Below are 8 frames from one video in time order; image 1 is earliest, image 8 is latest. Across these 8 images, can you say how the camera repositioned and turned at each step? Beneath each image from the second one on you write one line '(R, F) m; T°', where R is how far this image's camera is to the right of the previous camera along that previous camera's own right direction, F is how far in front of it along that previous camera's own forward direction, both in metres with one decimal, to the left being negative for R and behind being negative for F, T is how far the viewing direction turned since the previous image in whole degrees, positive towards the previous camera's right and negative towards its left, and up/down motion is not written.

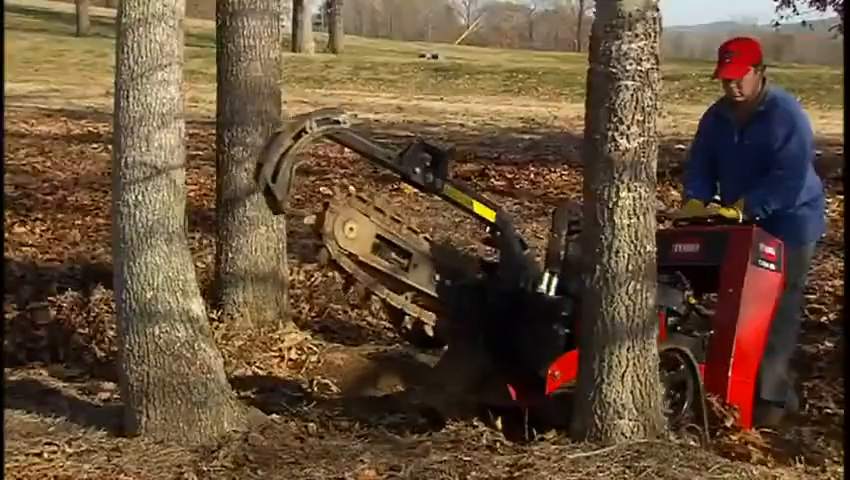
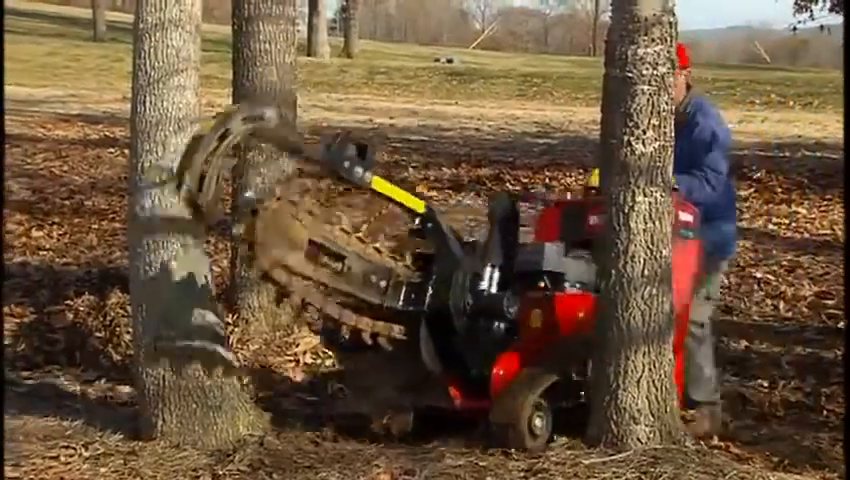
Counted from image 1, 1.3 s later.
(0.0, 0.0) m; -1°
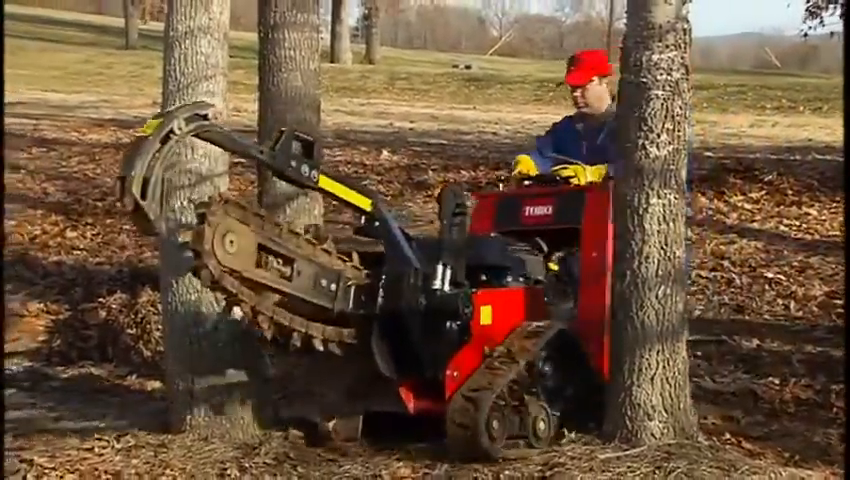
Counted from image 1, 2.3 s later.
(0.0, -0.2) m; -1°
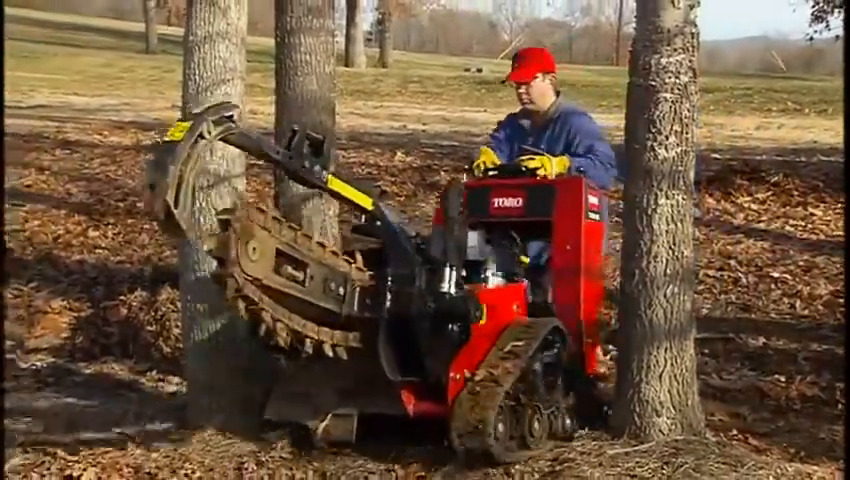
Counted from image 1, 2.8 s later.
(0.0, -0.2) m; -1°
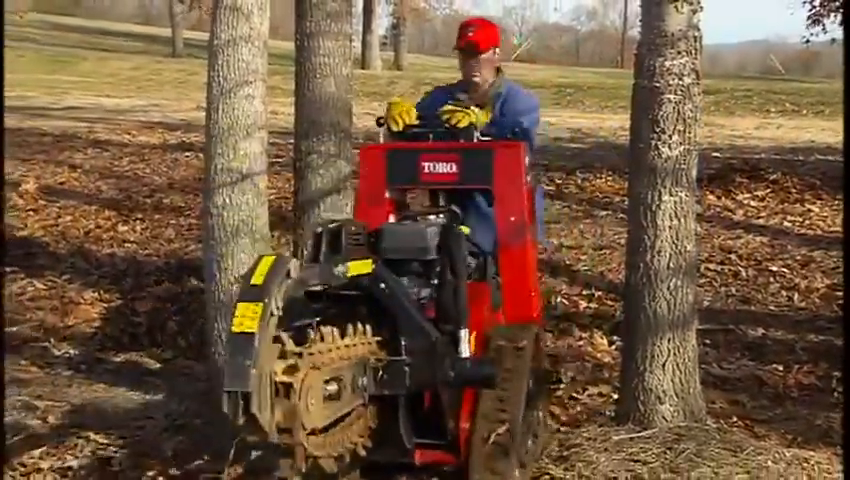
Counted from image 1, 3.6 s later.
(0.0, -0.3) m; -1°
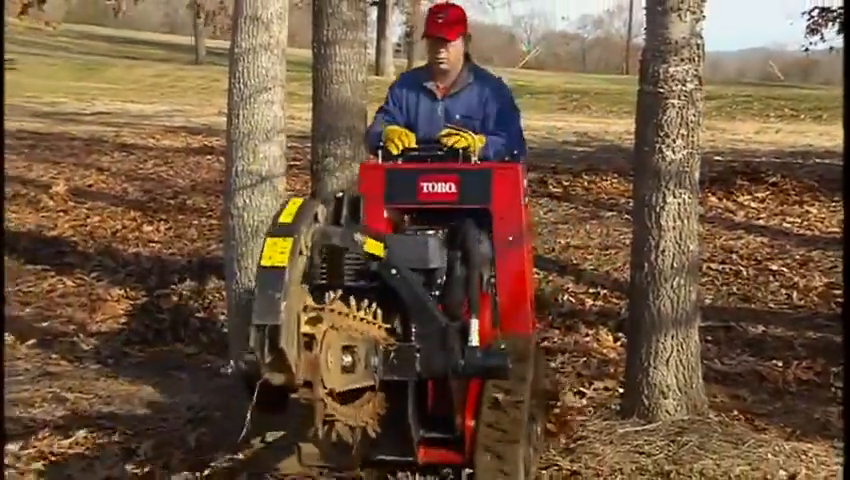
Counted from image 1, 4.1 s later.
(0.0, -0.3) m; 0°
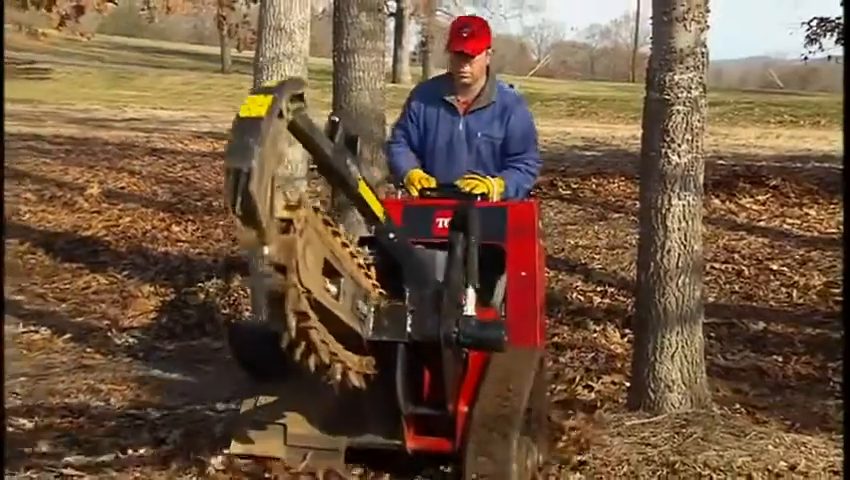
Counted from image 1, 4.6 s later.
(0.0, -0.4) m; -1°
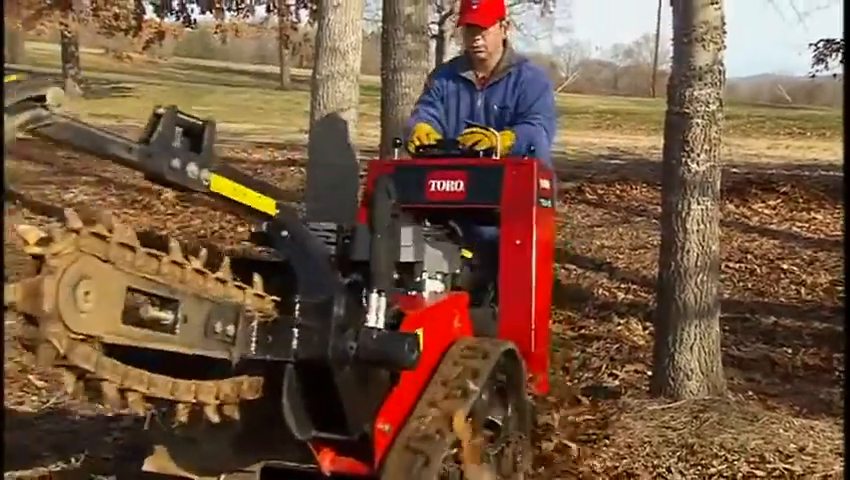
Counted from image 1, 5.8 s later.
(0.0, -0.9) m; -2°
